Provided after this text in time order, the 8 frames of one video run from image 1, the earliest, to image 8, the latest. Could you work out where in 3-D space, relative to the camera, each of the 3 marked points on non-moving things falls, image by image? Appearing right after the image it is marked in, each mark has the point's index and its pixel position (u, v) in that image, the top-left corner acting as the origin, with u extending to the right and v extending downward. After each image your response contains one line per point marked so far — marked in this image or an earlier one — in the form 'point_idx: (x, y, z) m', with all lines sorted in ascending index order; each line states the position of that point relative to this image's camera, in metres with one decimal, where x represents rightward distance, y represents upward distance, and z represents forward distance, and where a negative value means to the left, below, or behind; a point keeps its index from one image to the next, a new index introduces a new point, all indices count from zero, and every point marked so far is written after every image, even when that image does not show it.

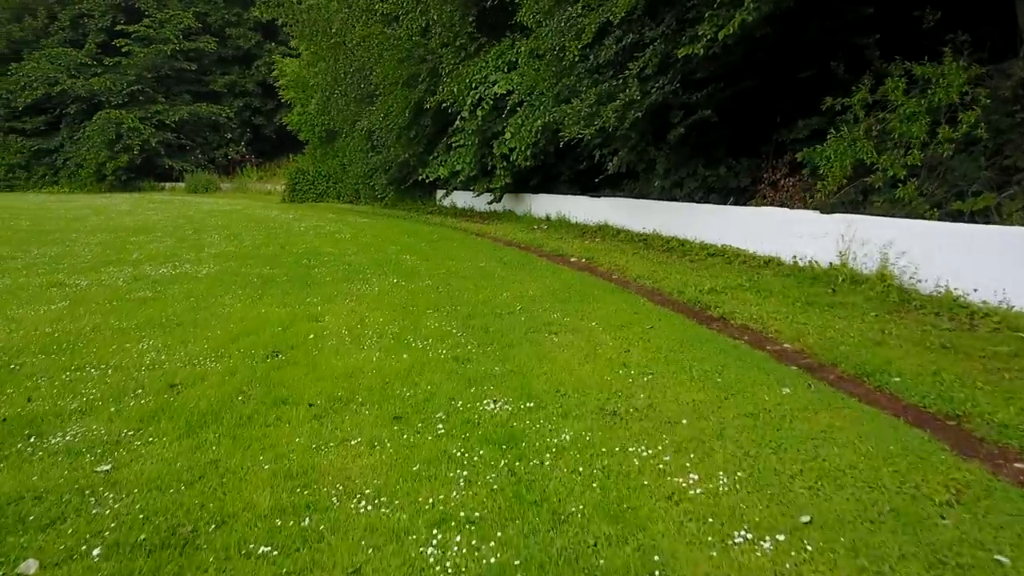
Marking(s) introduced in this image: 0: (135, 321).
0: (-3.2, -0.3, +6.8) m
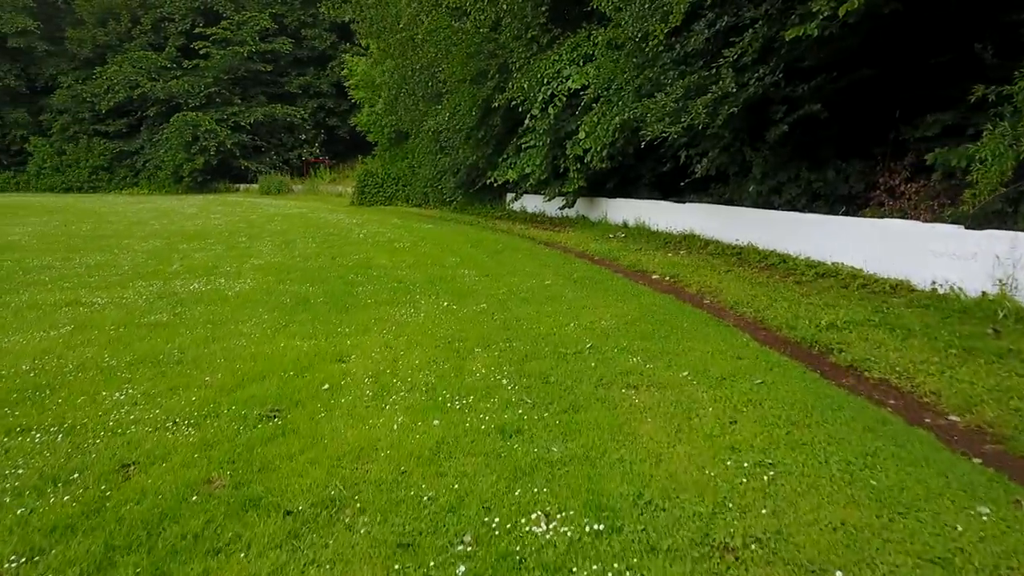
0: (-2.8, -0.5, +5.8) m
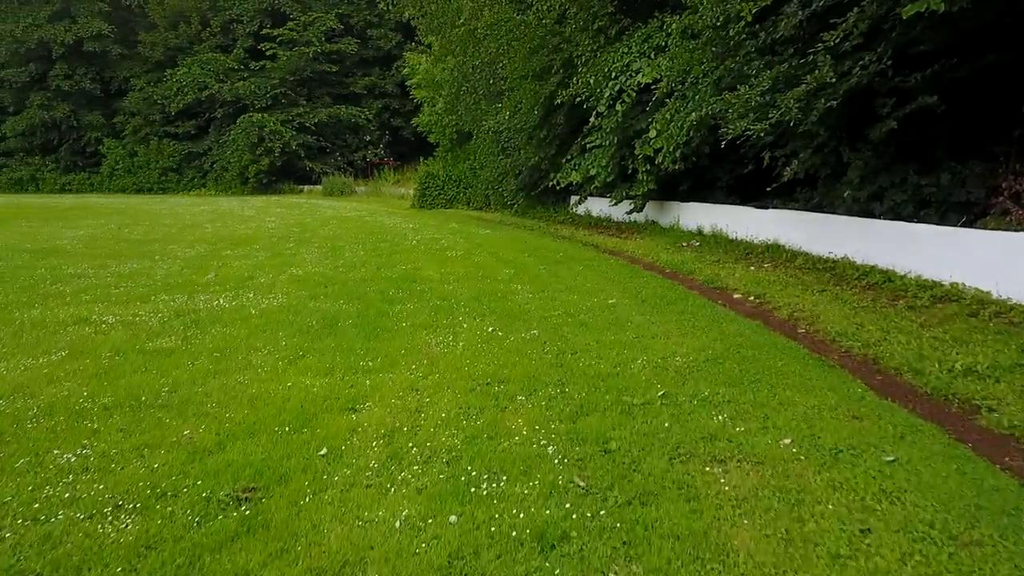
0: (-2.4, -0.7, +4.9) m
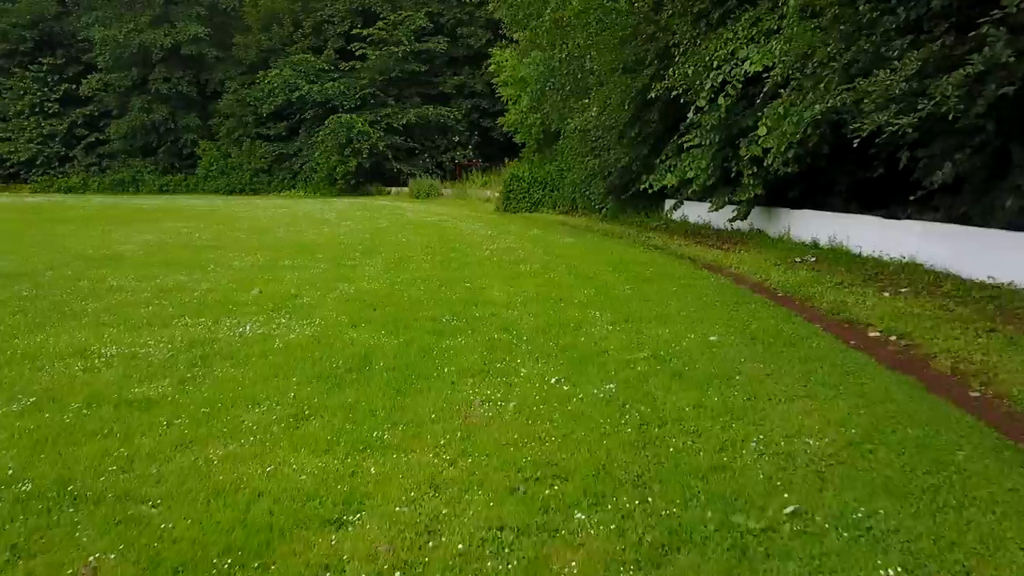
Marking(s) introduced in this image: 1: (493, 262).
0: (-2.2, -0.9, +3.7) m
1: (-0.3, +0.4, +11.9) m
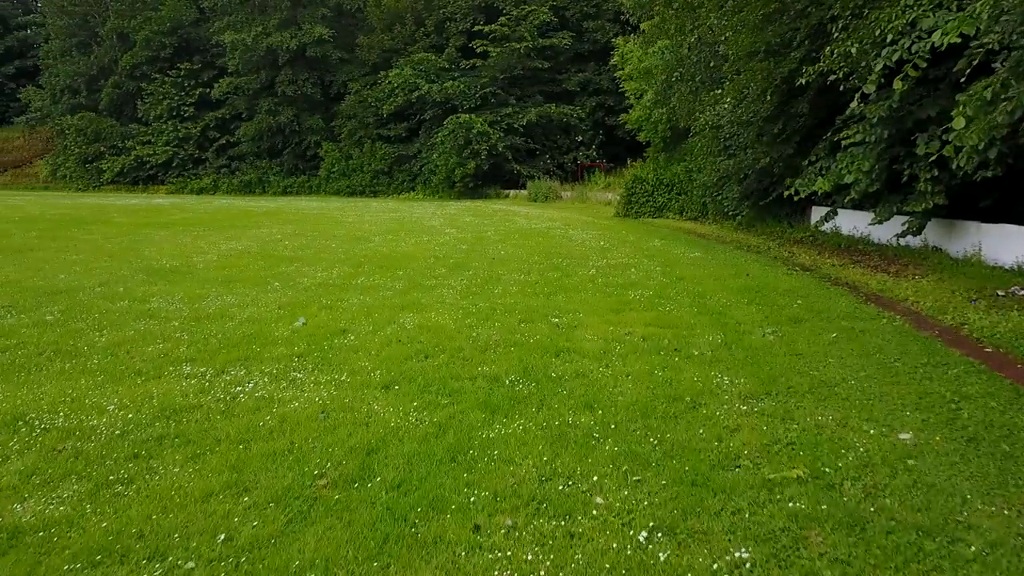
0: (-2.2, -1.2, +2.0) m
1: (+1.0, 0.0, +9.8) m
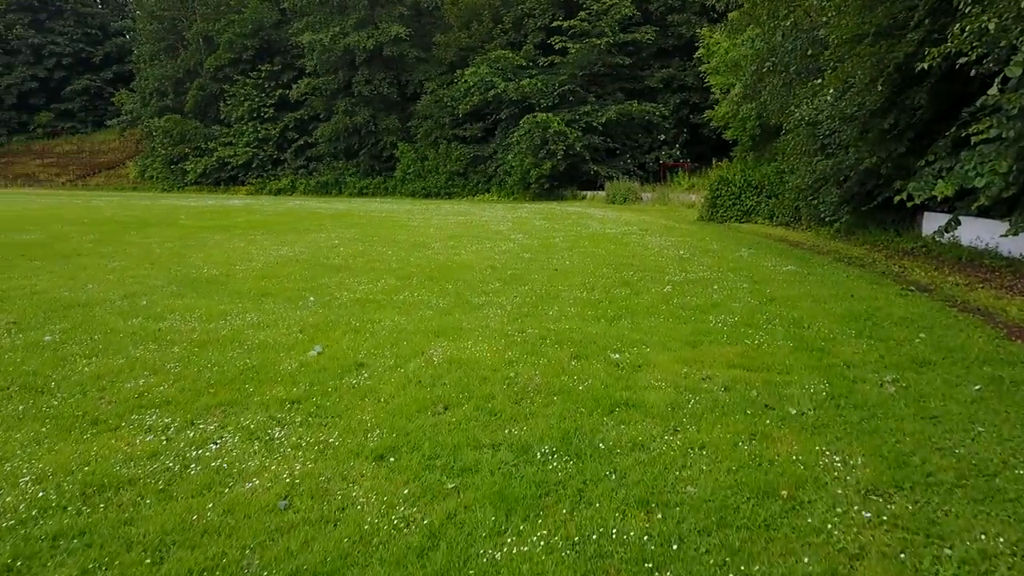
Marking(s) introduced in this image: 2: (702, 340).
0: (-2.3, -1.4, +0.9) m
1: (+1.7, -0.2, +8.4) m
2: (+1.6, -0.4, +6.8) m
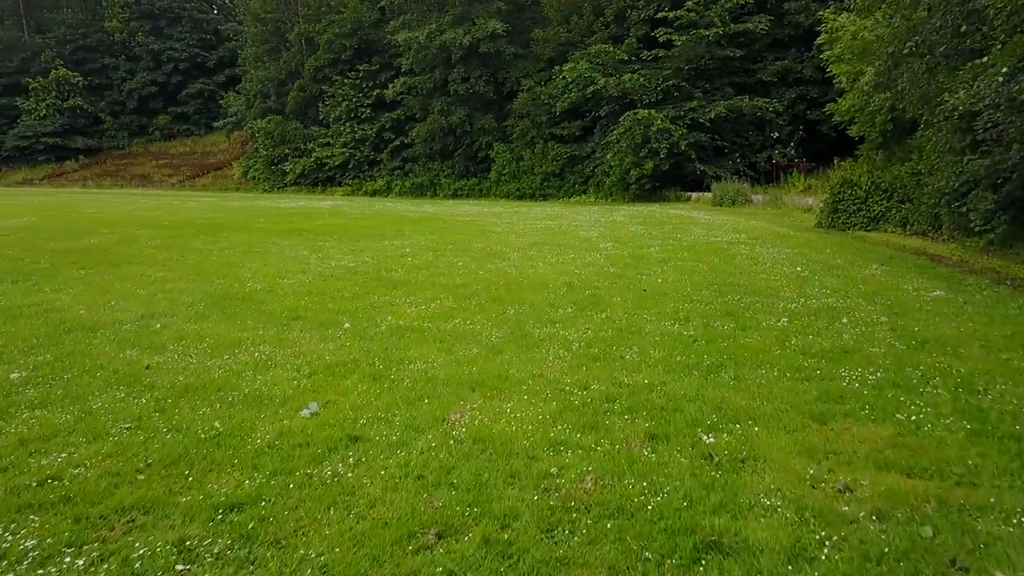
0: (-2.7, -1.6, -0.5) m
1: (+2.2, -0.5, +6.4) m
2: (+2.0, -0.8, +4.9) m
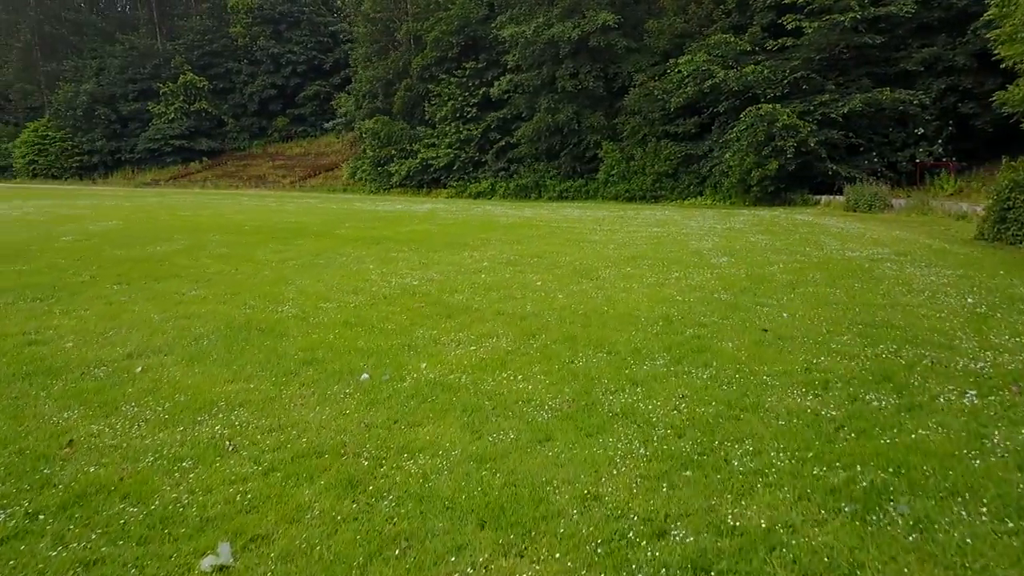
0: (-3.4, -1.9, -2.1) m
1: (+2.4, -0.9, +4.0) m
2: (+2.0, -1.1, +2.6) m
